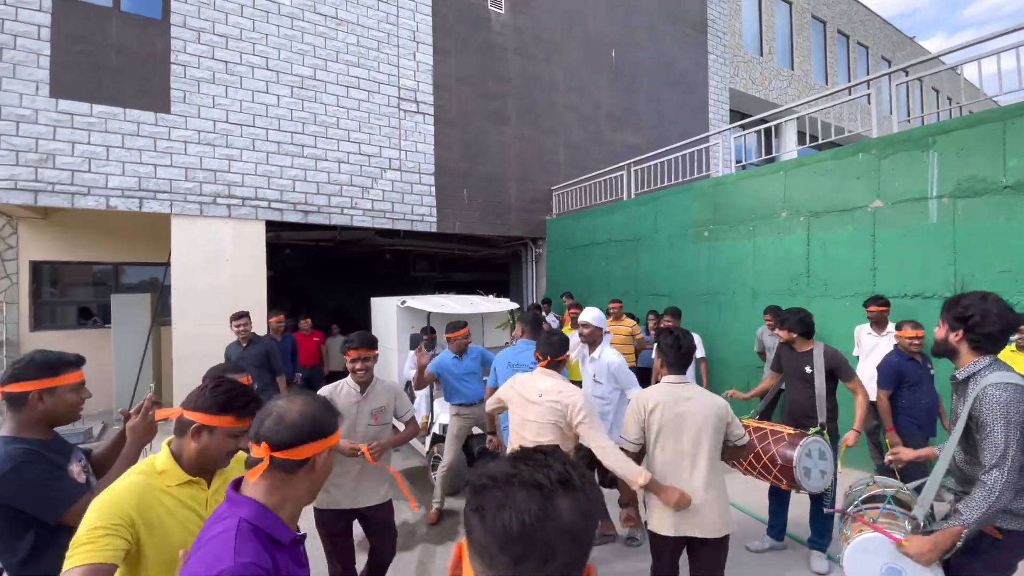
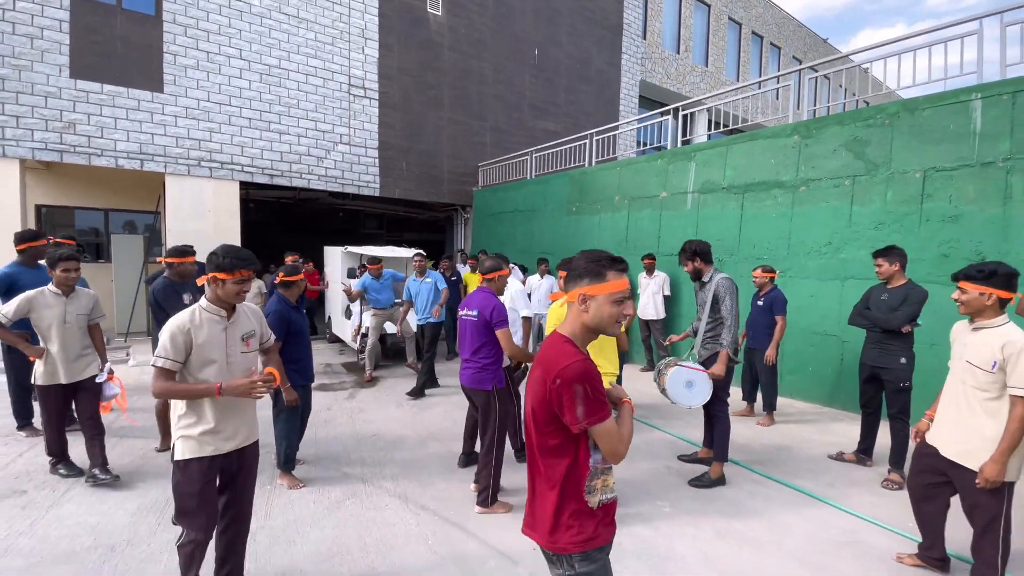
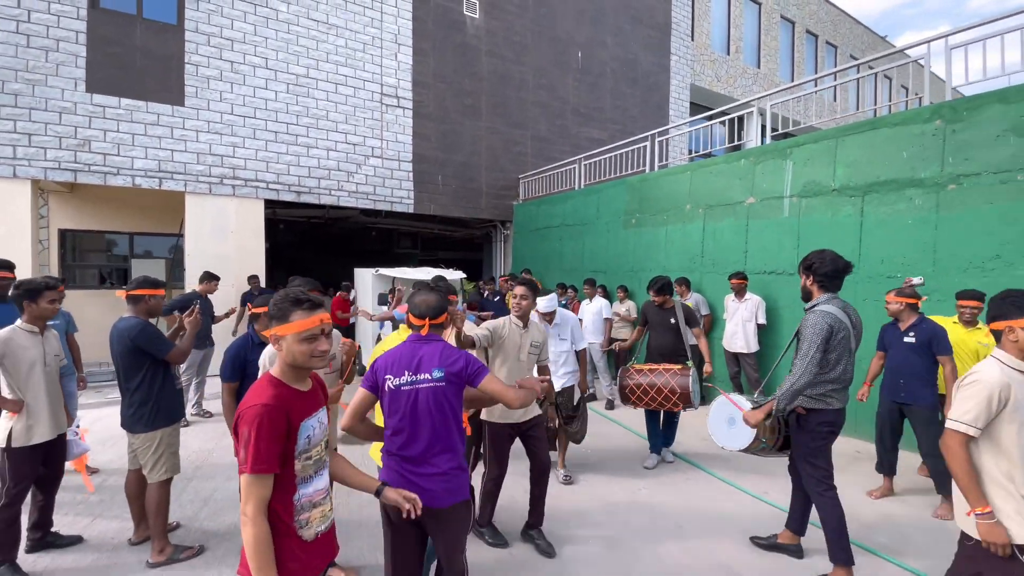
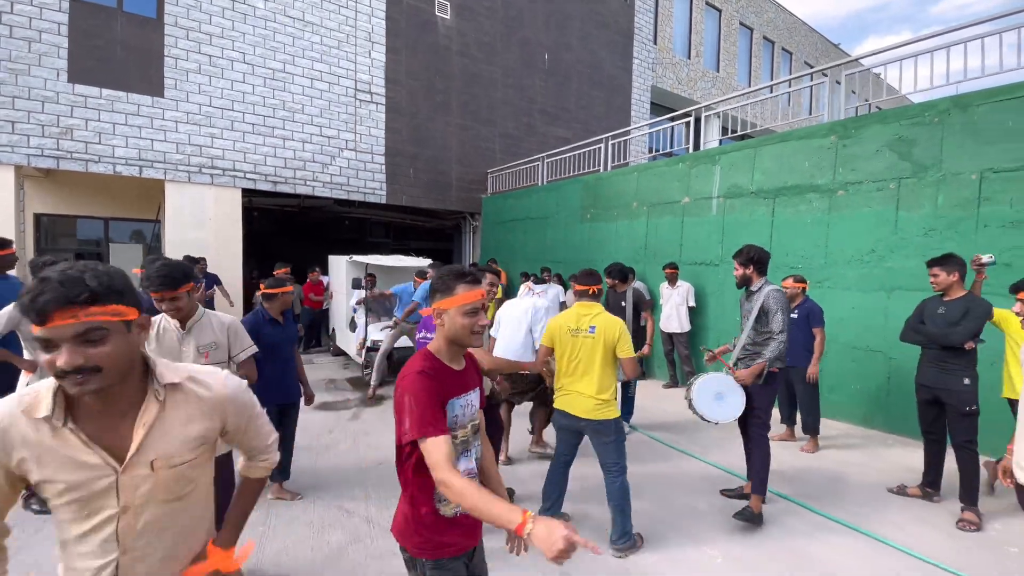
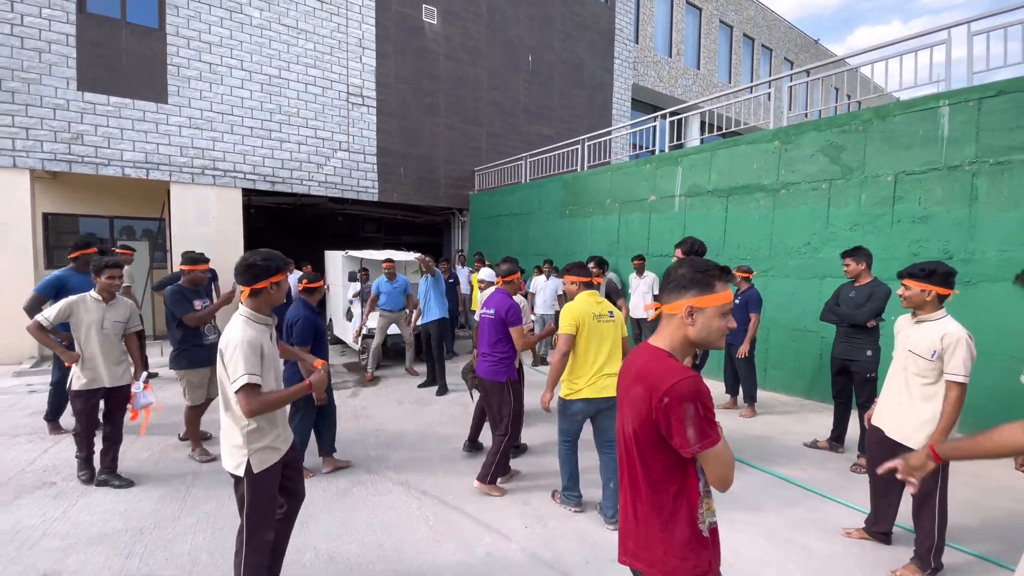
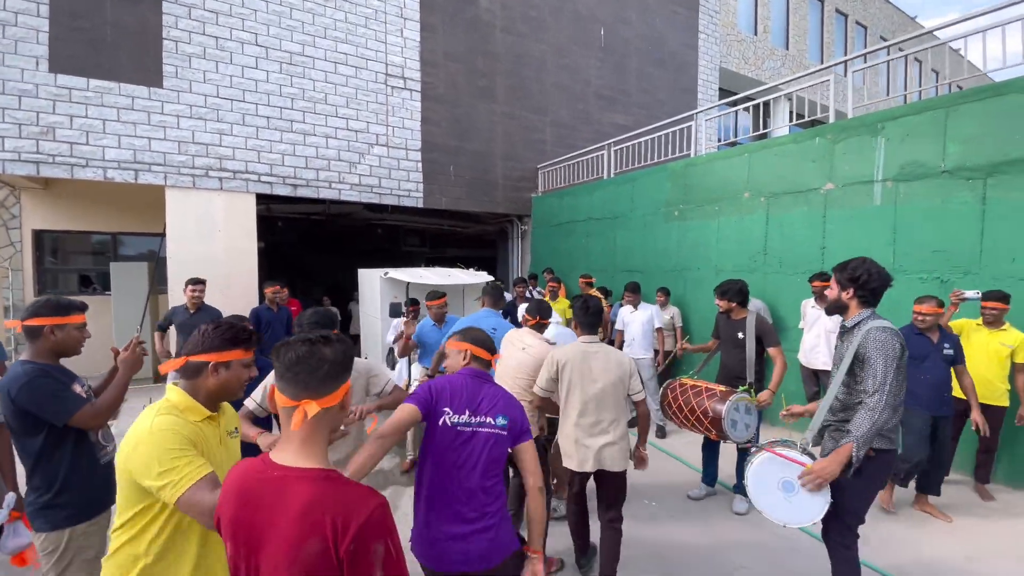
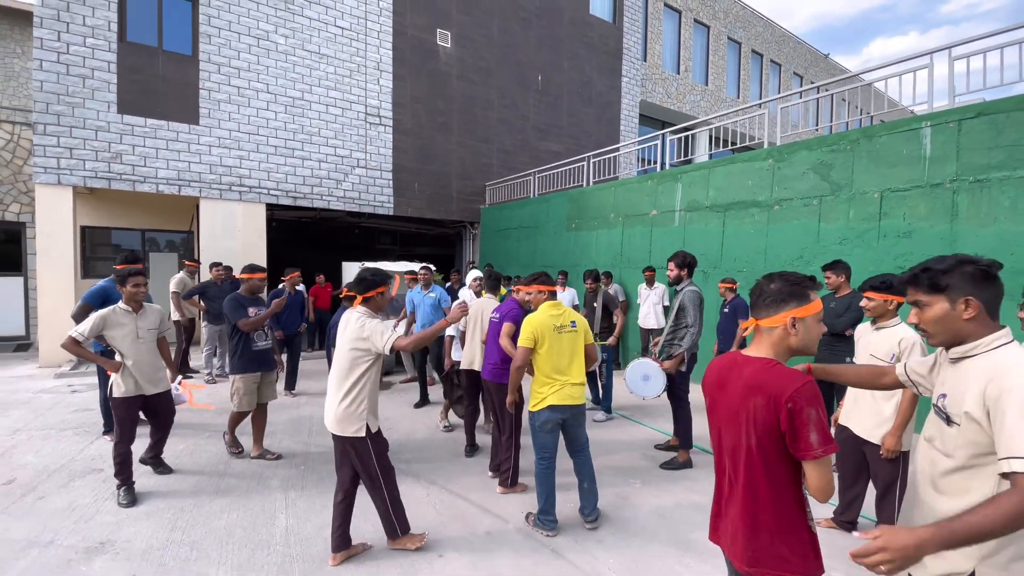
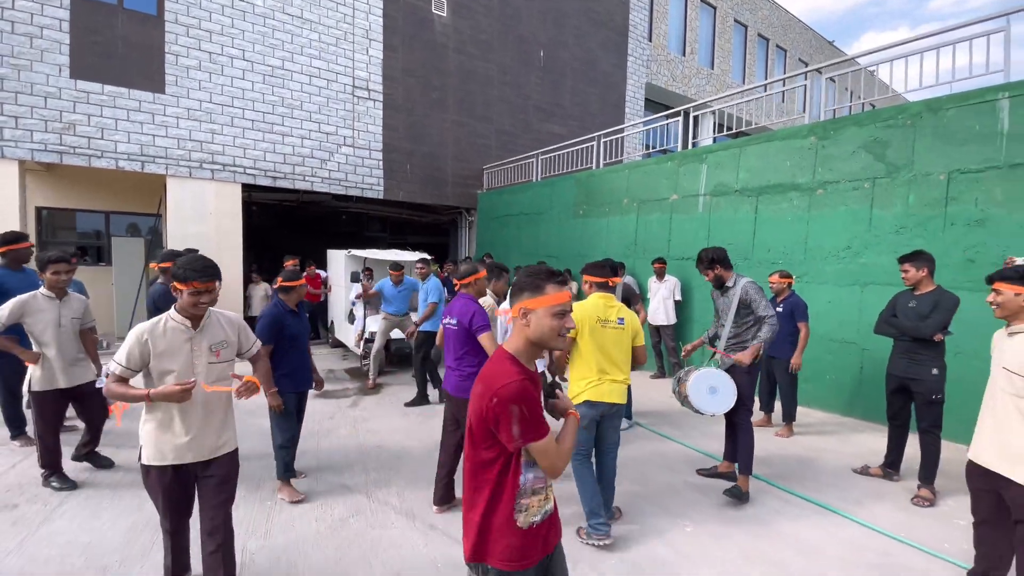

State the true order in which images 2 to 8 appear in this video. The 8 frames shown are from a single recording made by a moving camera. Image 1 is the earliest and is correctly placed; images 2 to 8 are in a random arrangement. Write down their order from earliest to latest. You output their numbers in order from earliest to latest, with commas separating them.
6, 3, 4, 8, 2, 5, 7
